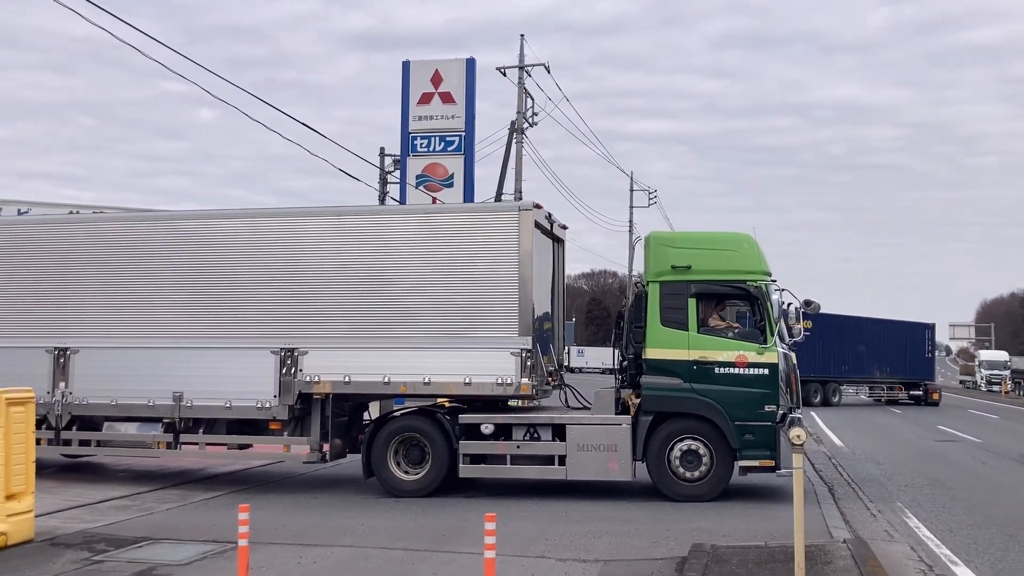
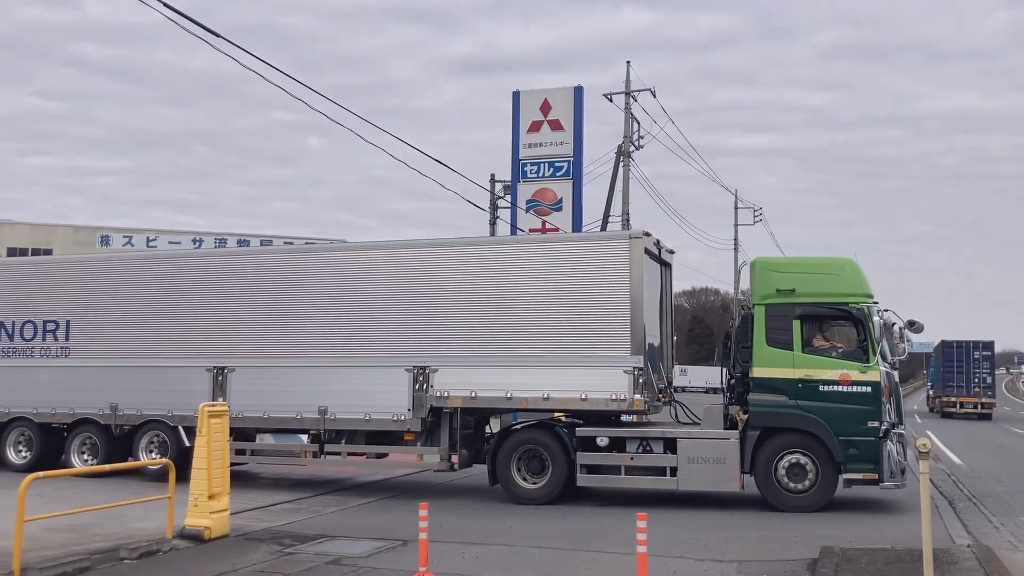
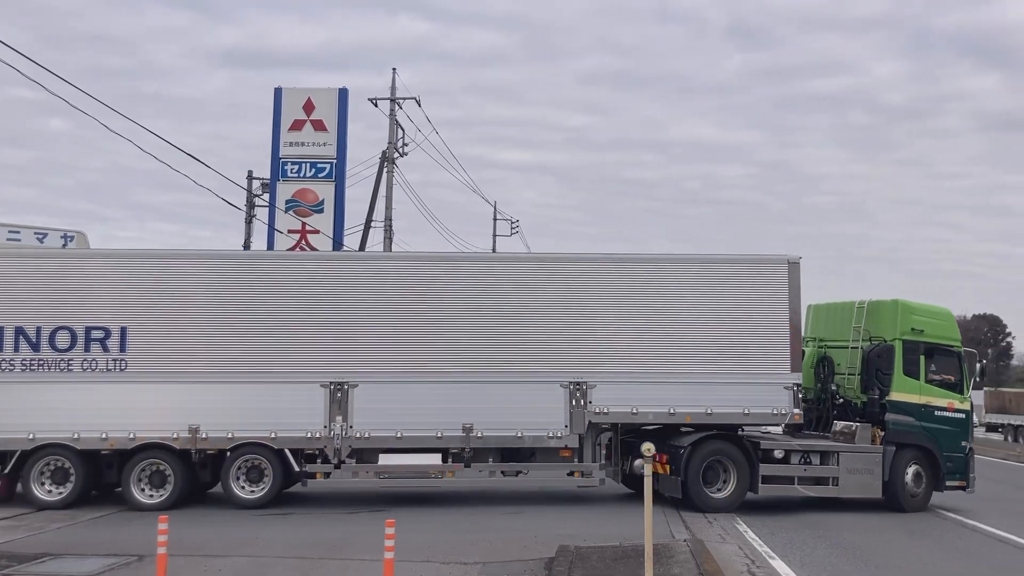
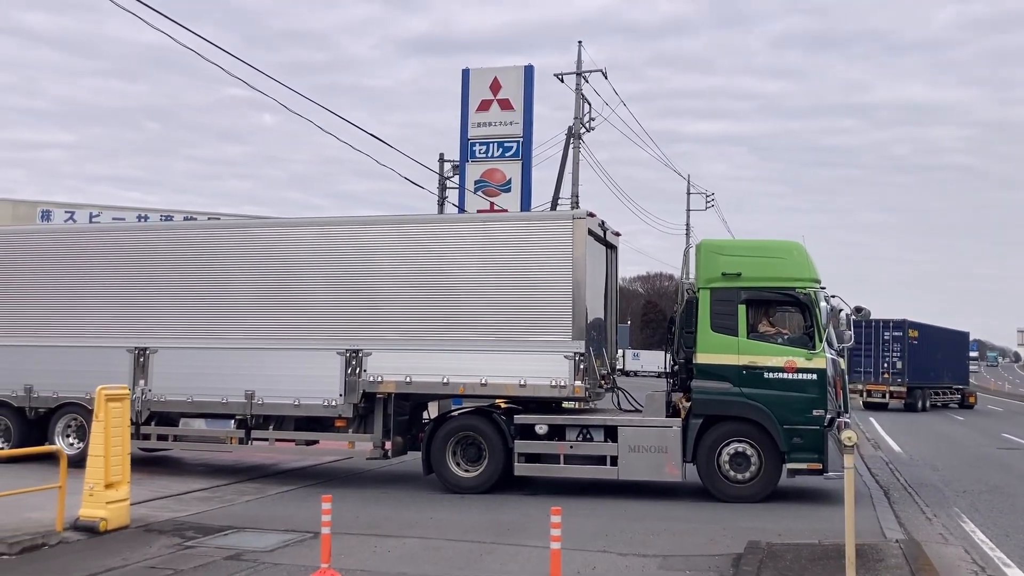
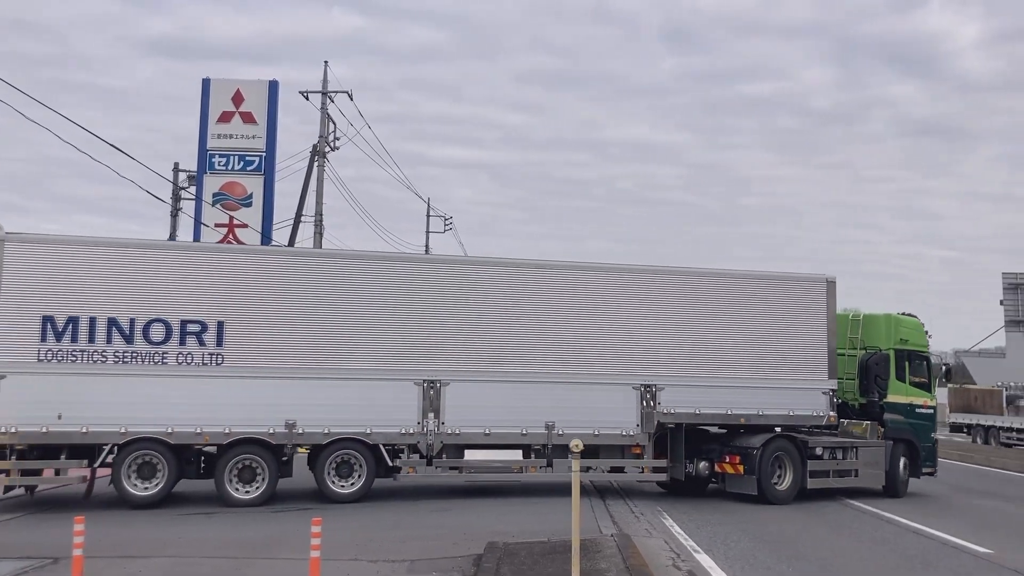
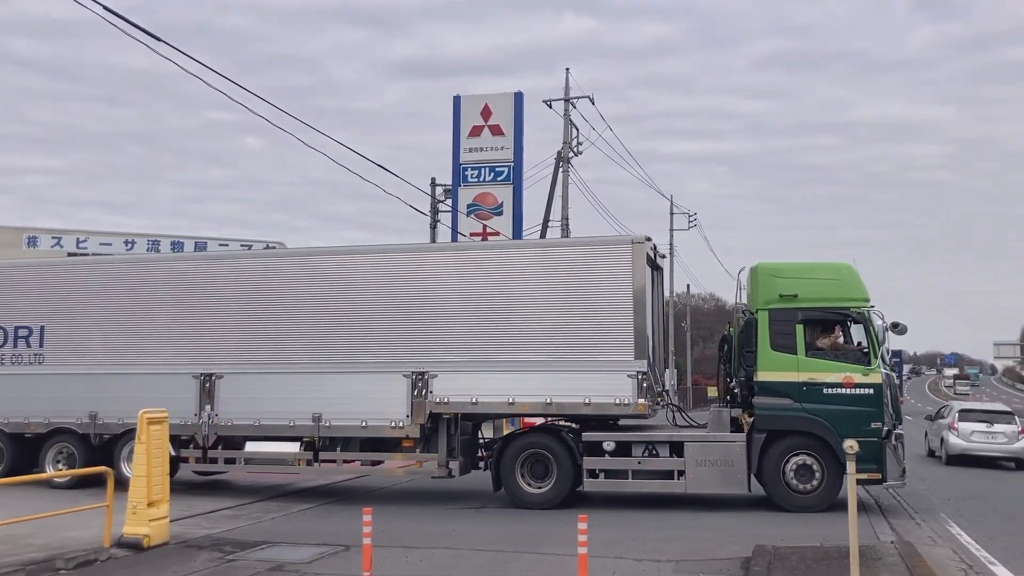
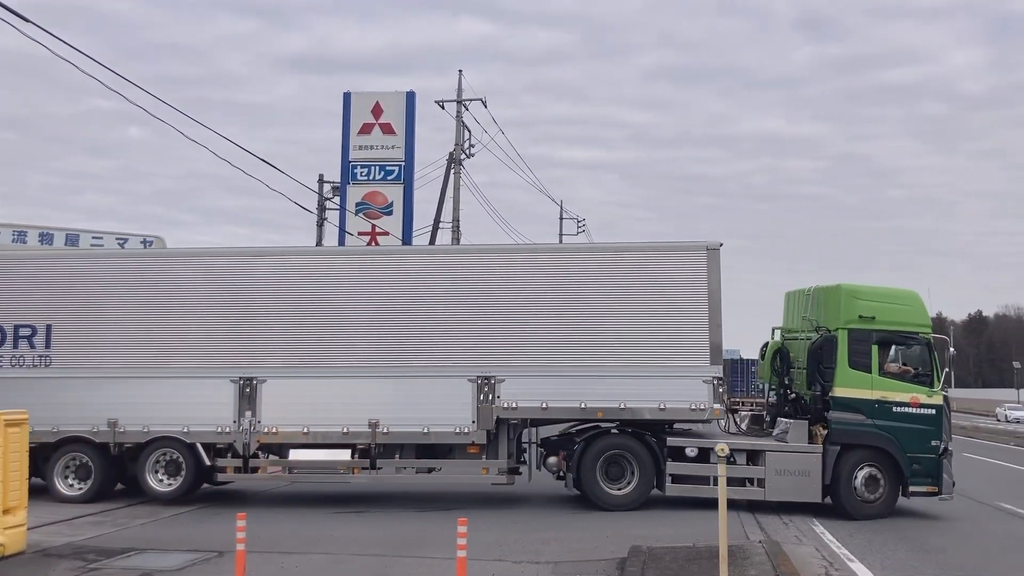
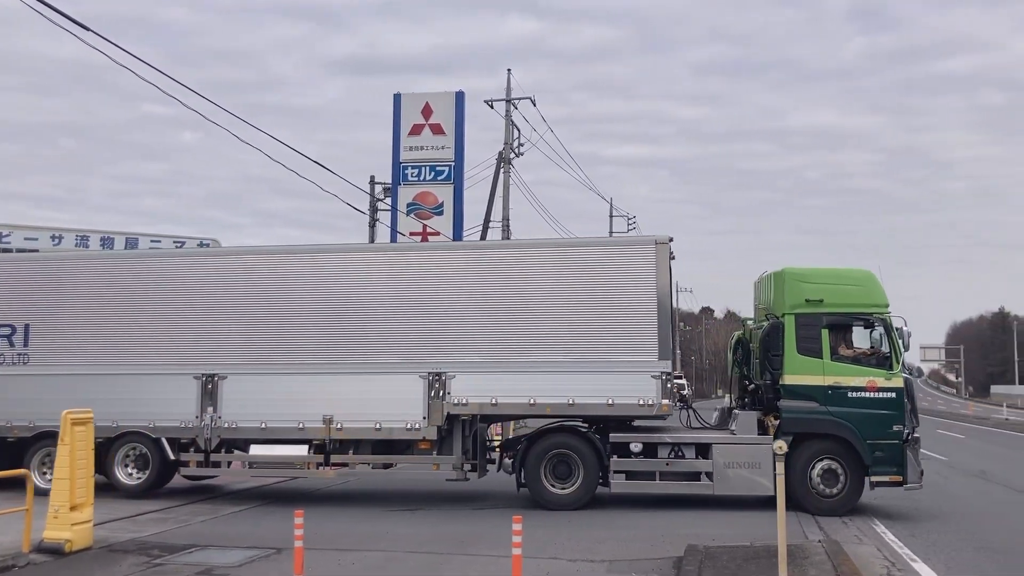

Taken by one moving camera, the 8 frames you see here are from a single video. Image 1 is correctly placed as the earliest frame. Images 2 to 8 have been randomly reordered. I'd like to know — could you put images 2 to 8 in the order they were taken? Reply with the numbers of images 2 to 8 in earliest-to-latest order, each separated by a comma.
4, 2, 6, 8, 7, 3, 5
